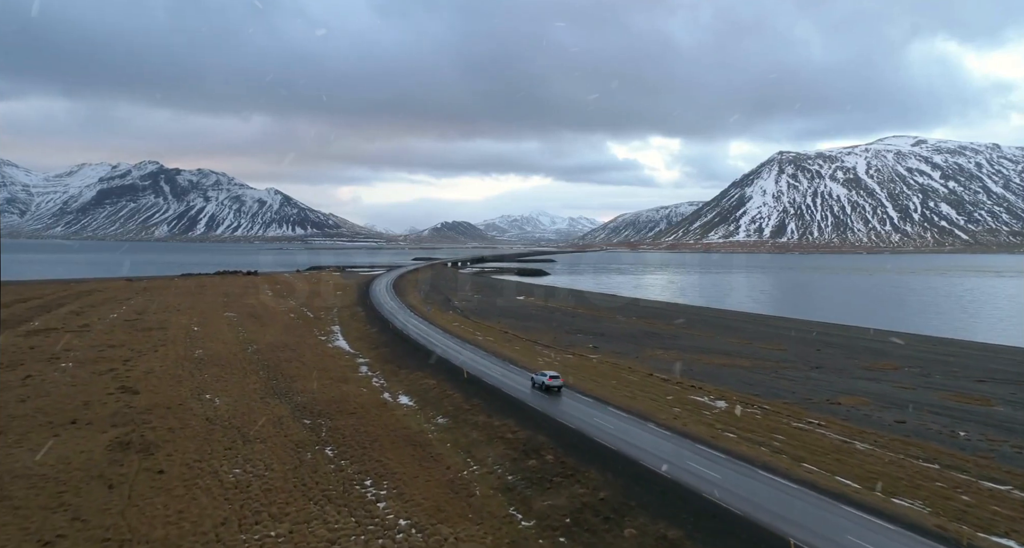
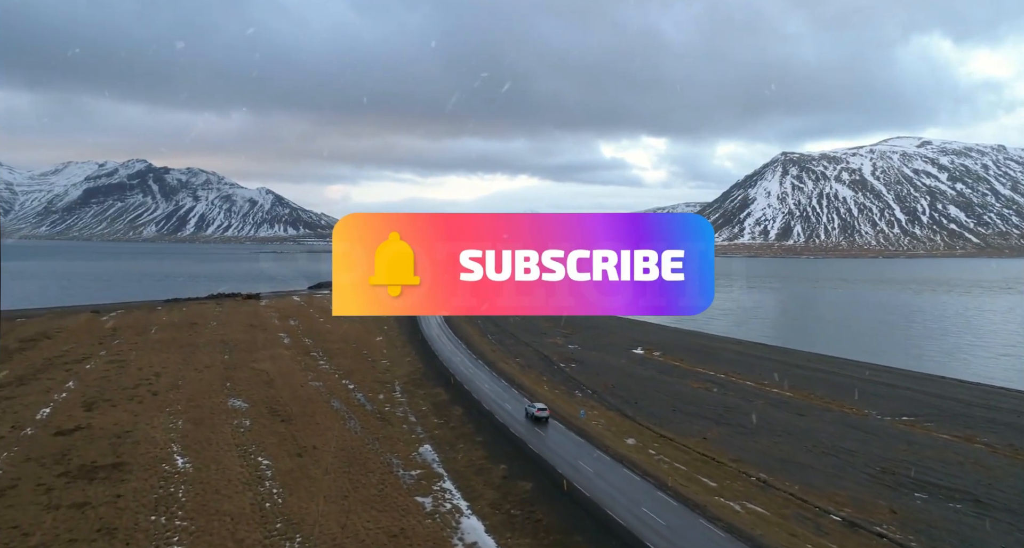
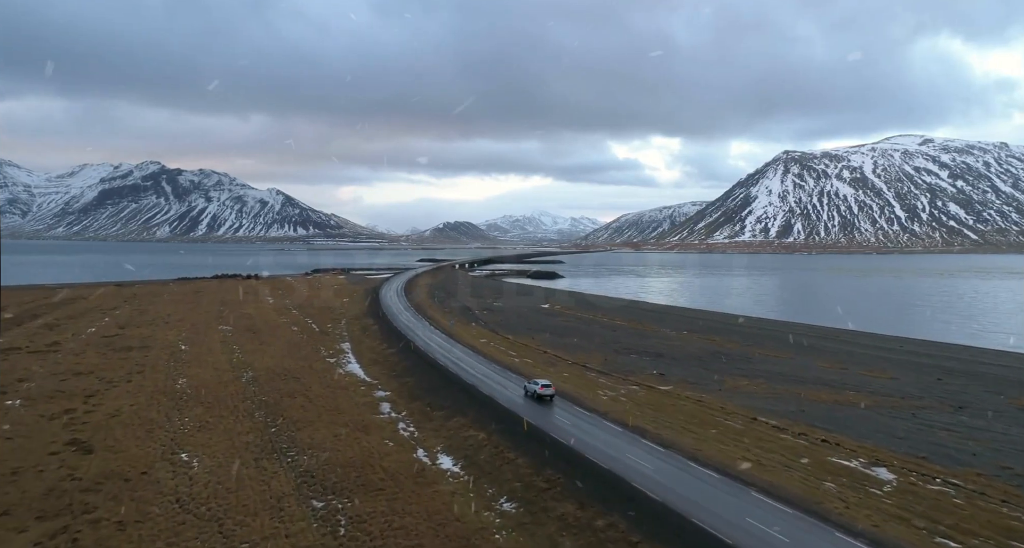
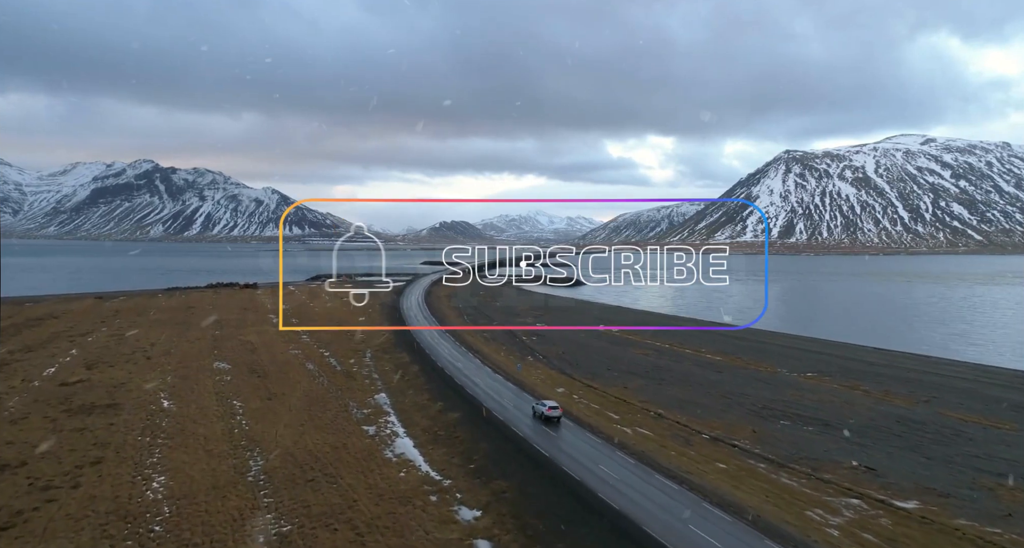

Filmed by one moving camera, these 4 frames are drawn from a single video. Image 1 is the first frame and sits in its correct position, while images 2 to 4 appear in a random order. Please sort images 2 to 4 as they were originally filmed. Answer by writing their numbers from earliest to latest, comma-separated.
3, 4, 2
